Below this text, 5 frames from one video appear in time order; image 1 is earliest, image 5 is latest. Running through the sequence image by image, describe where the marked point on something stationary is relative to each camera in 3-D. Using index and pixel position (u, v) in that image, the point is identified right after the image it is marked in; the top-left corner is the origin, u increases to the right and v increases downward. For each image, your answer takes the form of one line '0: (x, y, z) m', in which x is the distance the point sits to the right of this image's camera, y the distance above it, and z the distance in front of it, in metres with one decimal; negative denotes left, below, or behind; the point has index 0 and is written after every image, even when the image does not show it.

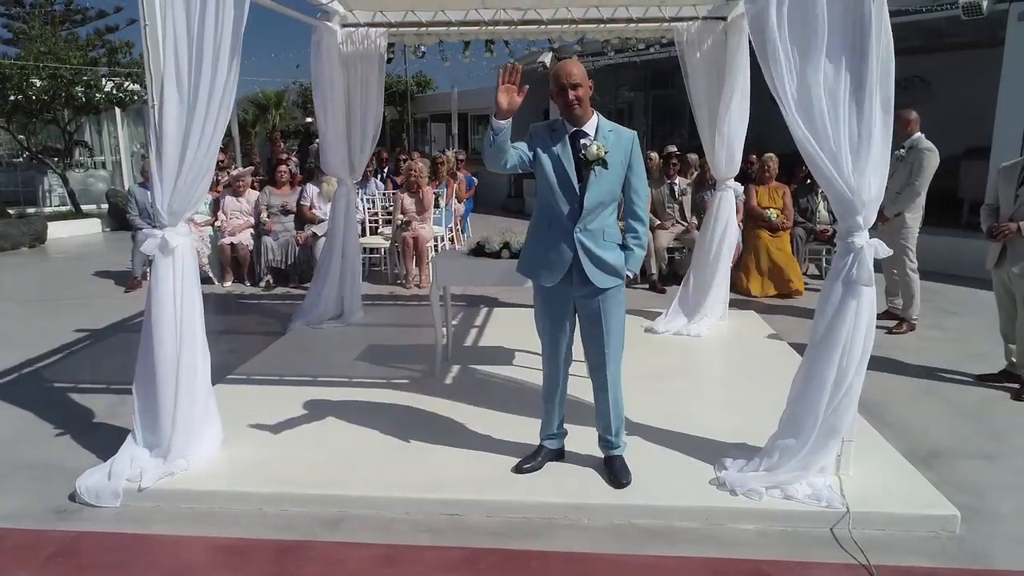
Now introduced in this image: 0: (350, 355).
0: (-0.9, -0.4, +4.3) m
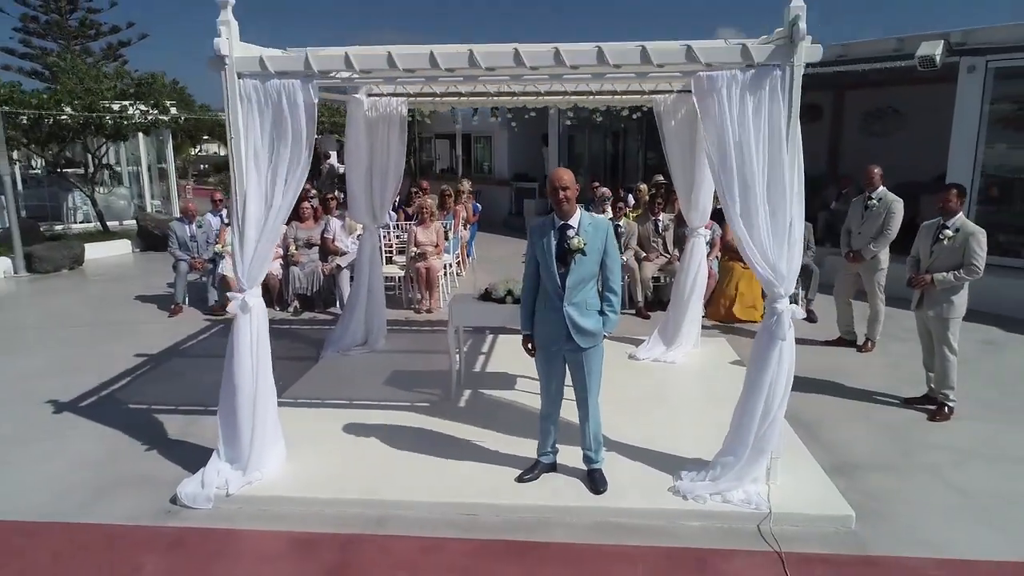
0: (-0.9, -0.6, +5.1) m
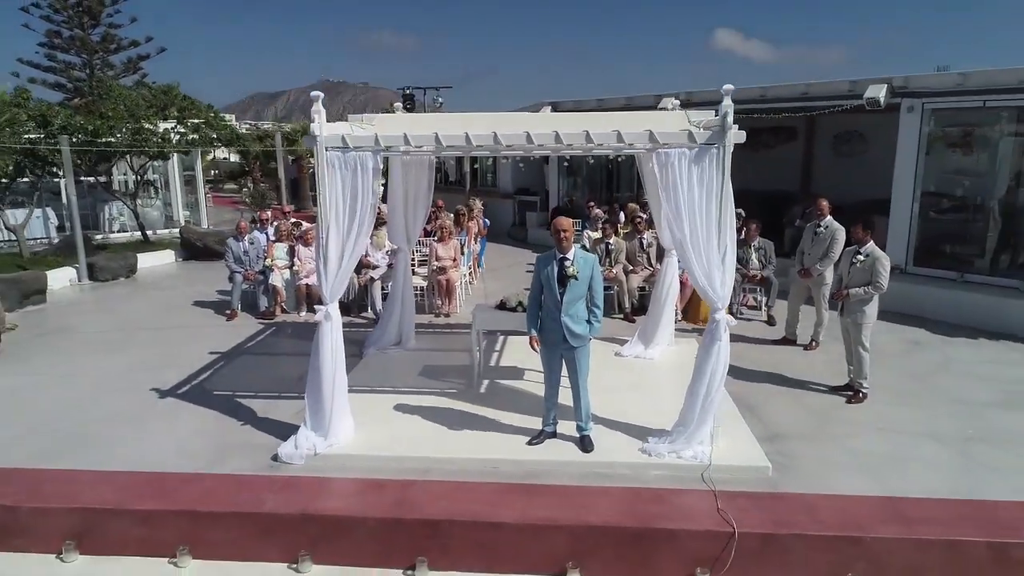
0: (-0.8, -0.7, +6.3) m
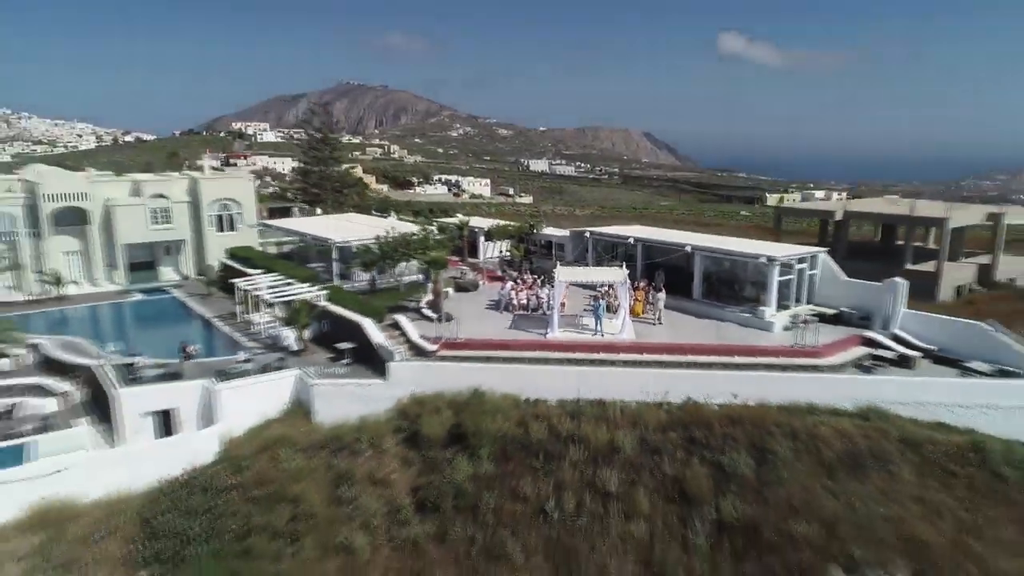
0: (+1.8, -1.3, +27.0) m
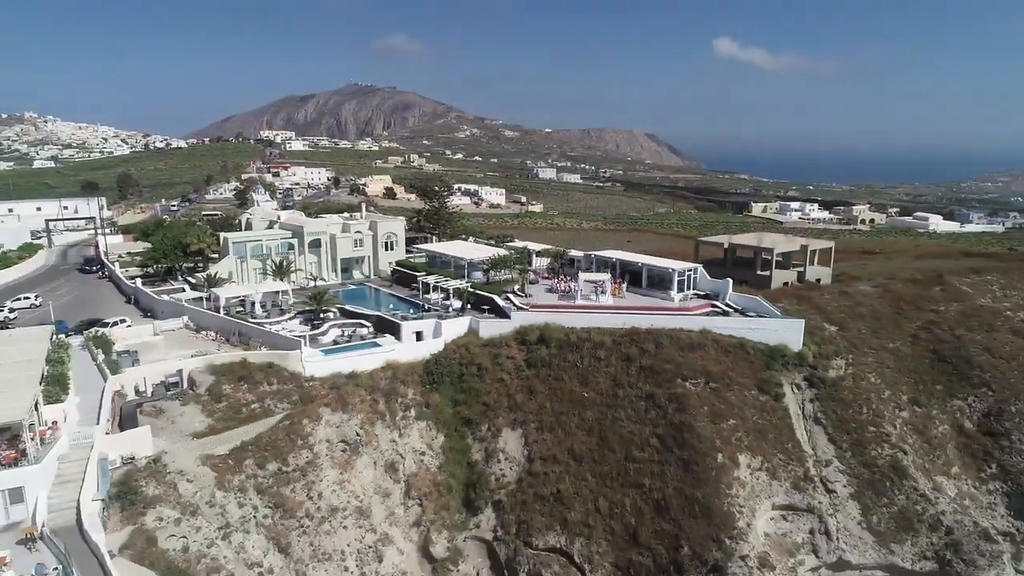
0: (+5.6, -0.8, +60.6) m
